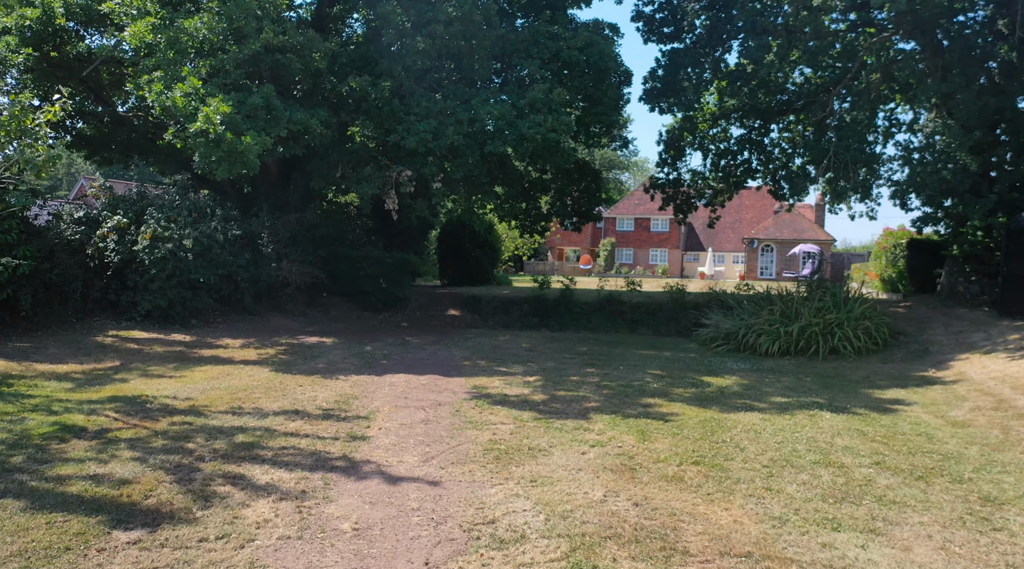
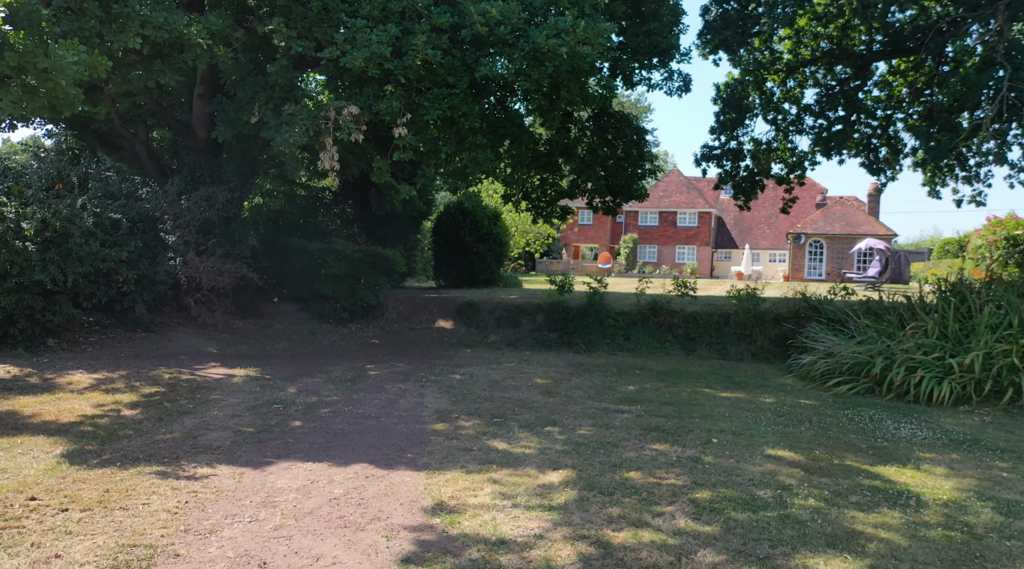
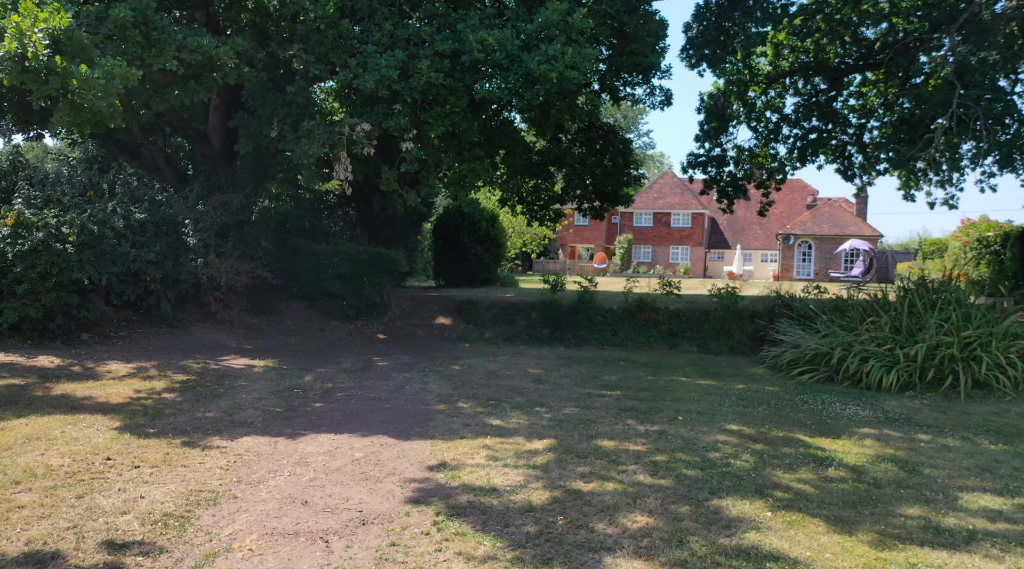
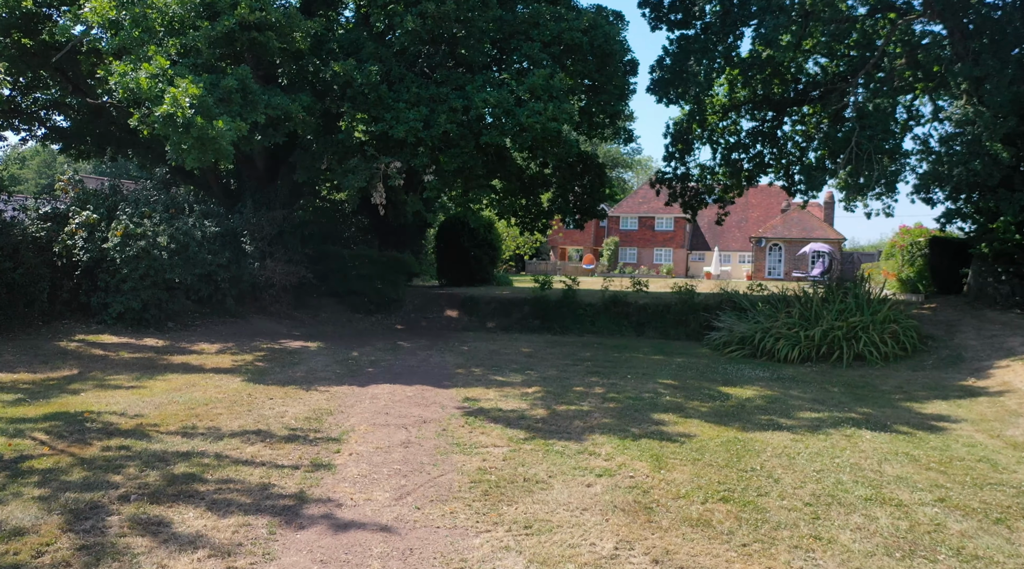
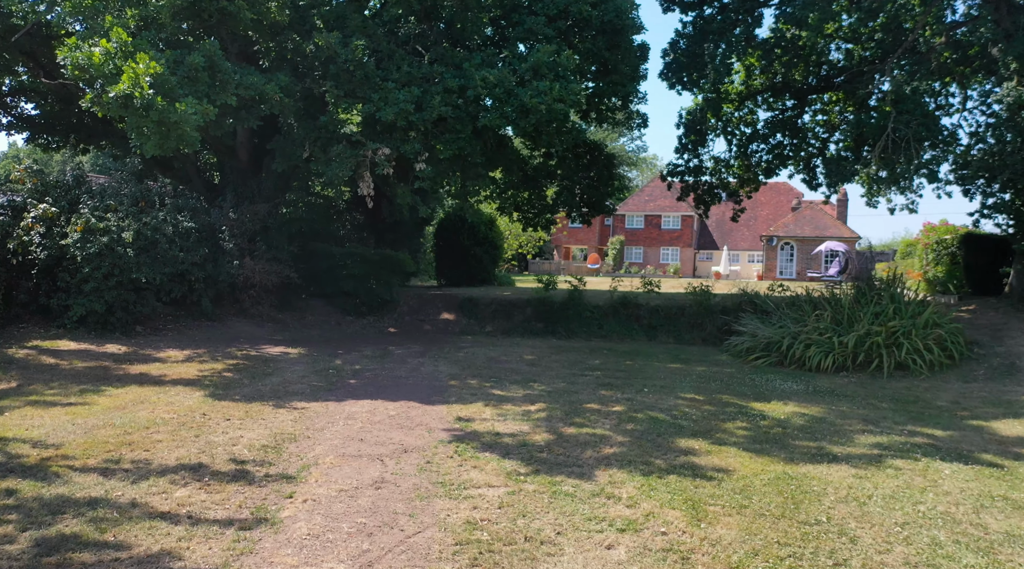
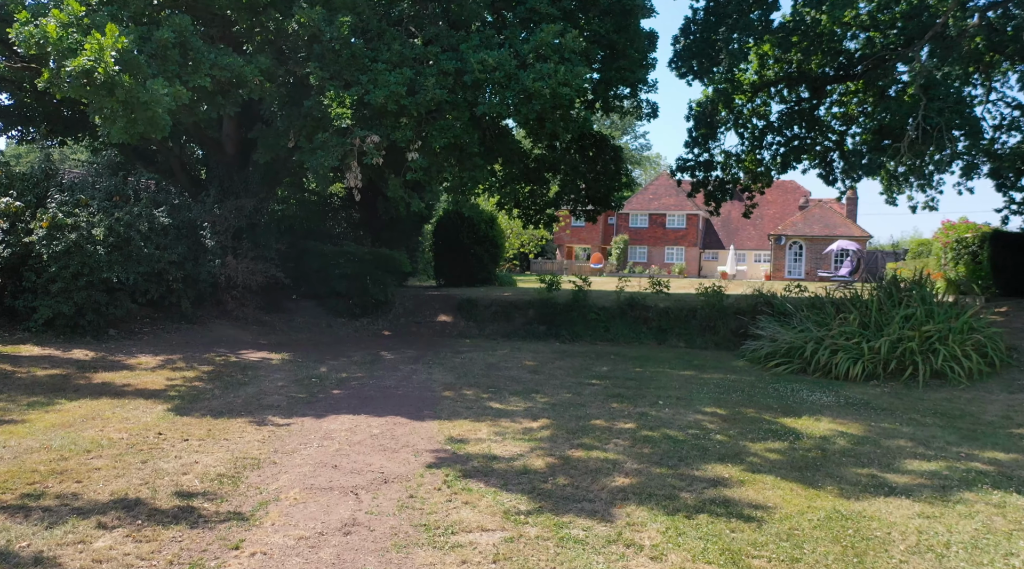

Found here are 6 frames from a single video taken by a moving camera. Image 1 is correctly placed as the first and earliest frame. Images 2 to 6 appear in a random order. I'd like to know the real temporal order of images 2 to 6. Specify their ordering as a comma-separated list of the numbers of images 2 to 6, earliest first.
4, 5, 6, 3, 2
